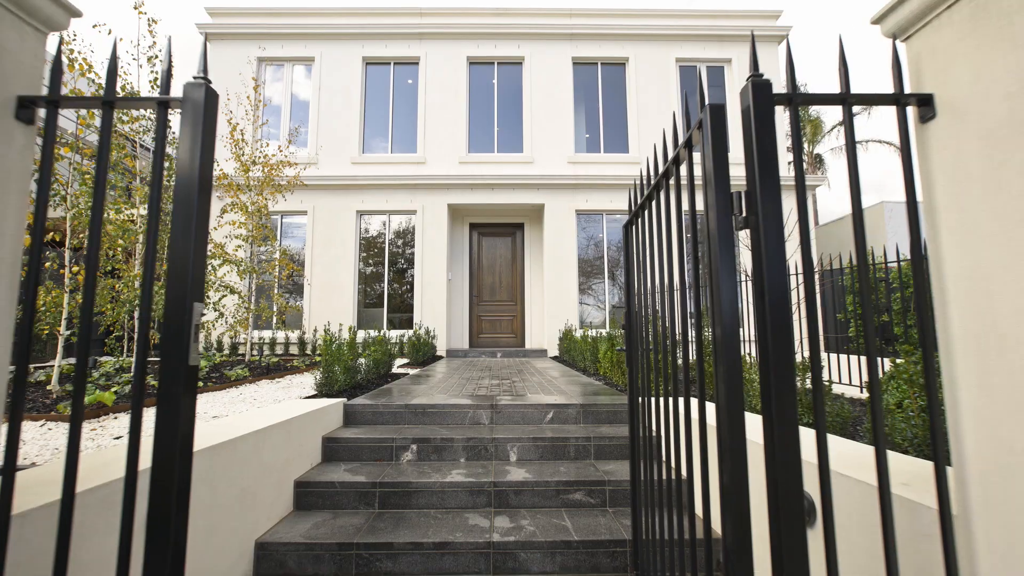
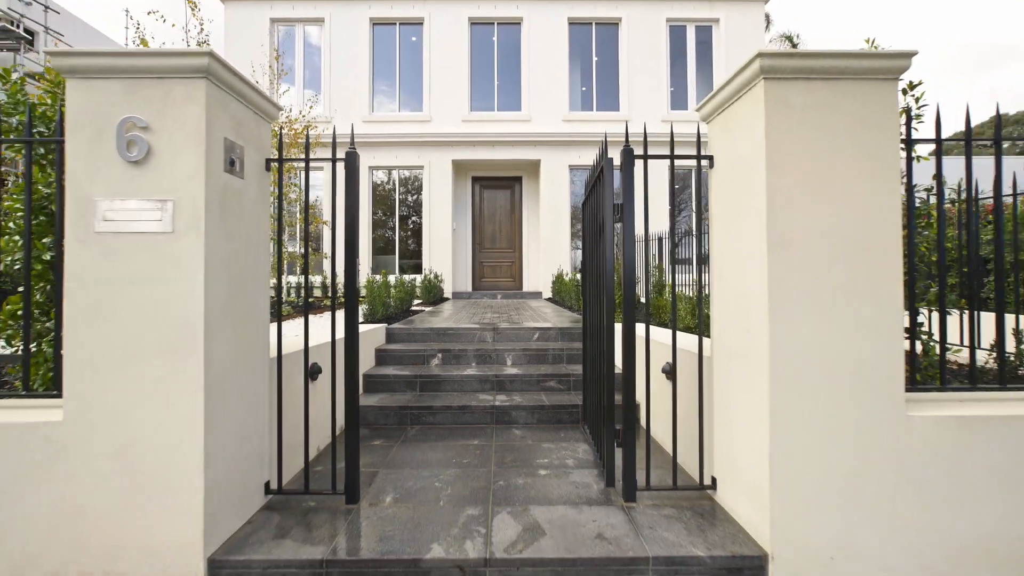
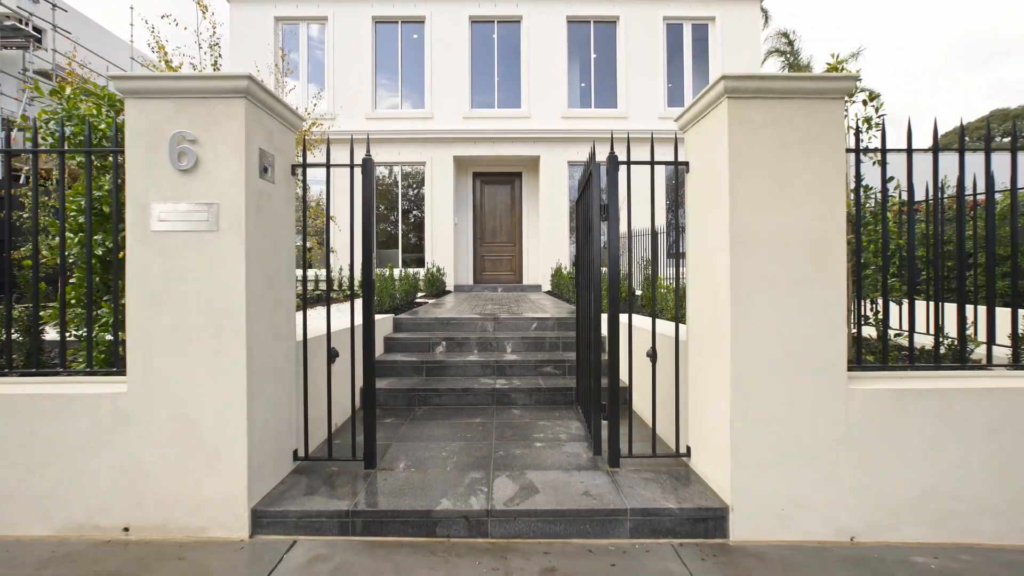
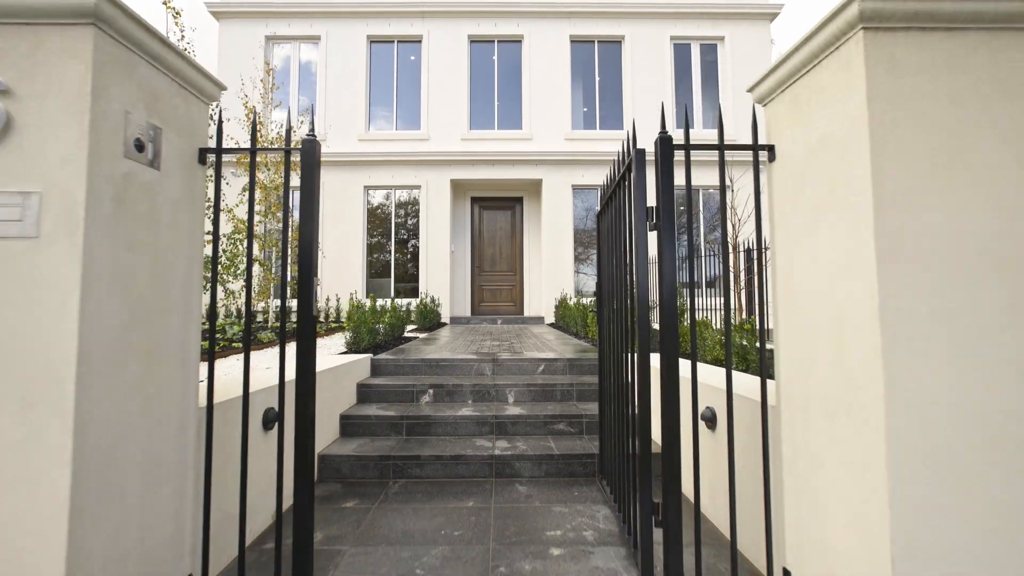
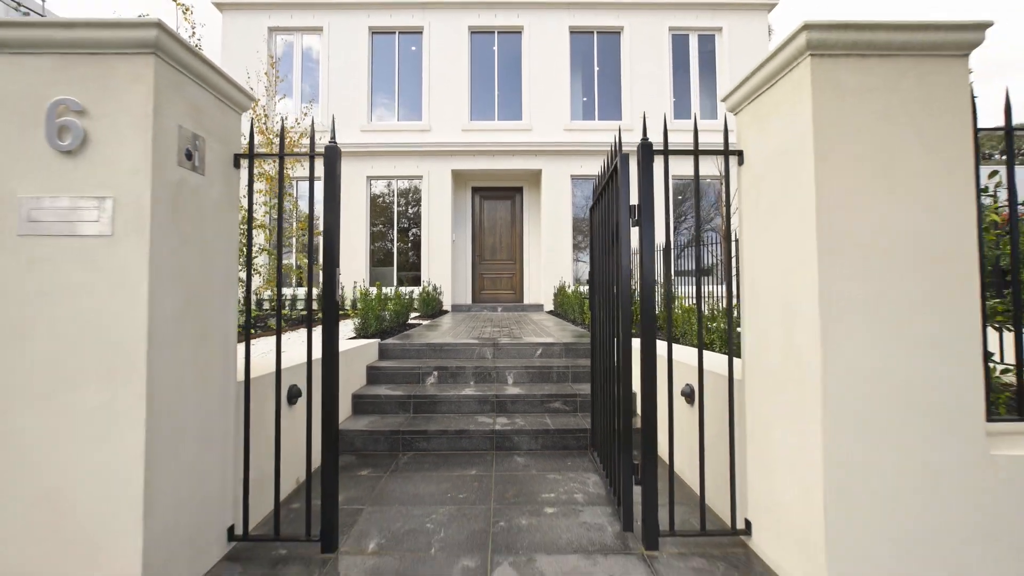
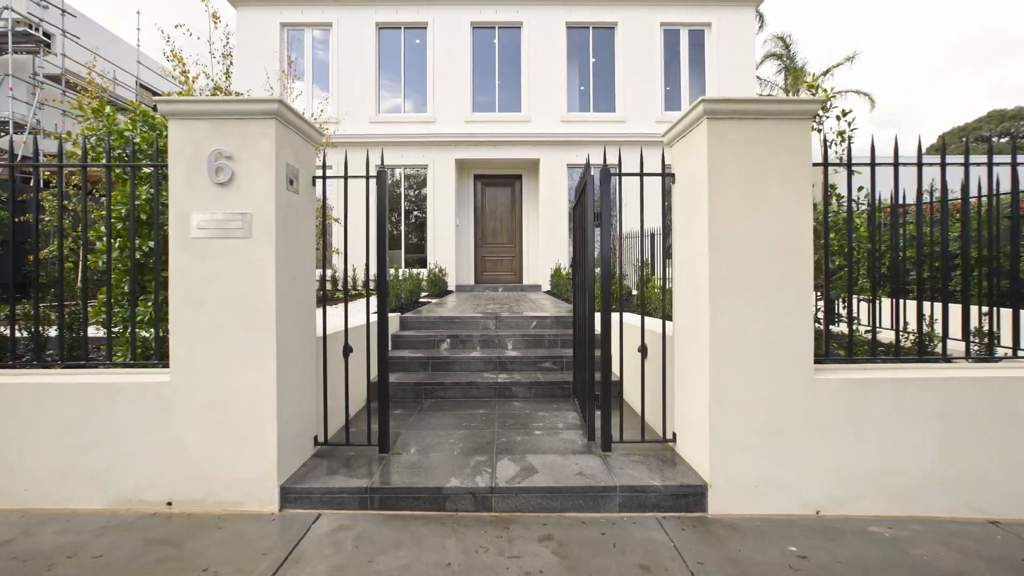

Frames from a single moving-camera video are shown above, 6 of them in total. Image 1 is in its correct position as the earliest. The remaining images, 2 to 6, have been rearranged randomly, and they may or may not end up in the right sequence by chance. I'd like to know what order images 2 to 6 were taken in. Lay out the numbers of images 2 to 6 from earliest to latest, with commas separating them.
4, 5, 2, 3, 6
